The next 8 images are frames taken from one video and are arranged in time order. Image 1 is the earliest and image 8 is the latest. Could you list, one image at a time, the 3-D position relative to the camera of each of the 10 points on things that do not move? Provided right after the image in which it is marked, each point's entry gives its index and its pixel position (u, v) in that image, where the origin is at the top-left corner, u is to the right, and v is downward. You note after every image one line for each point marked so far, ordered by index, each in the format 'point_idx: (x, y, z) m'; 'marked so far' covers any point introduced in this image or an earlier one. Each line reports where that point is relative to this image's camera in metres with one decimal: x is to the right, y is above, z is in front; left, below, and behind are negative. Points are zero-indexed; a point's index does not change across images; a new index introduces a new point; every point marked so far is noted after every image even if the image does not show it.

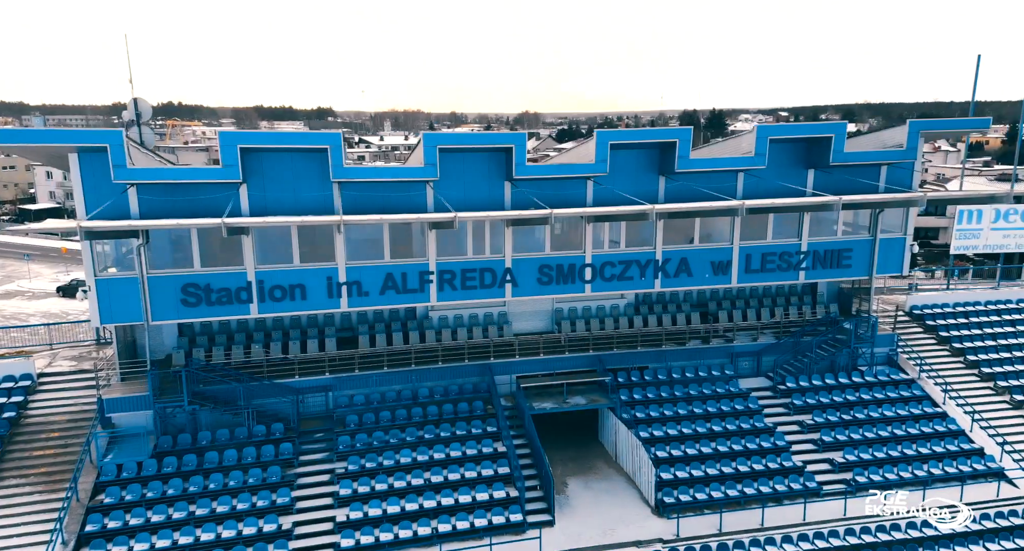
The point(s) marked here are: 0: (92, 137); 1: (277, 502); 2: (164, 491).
0: (-10.1, +3.3, +20.0) m
1: (-5.8, -5.7, +20.1) m
2: (-8.6, -5.4, +20.3) m
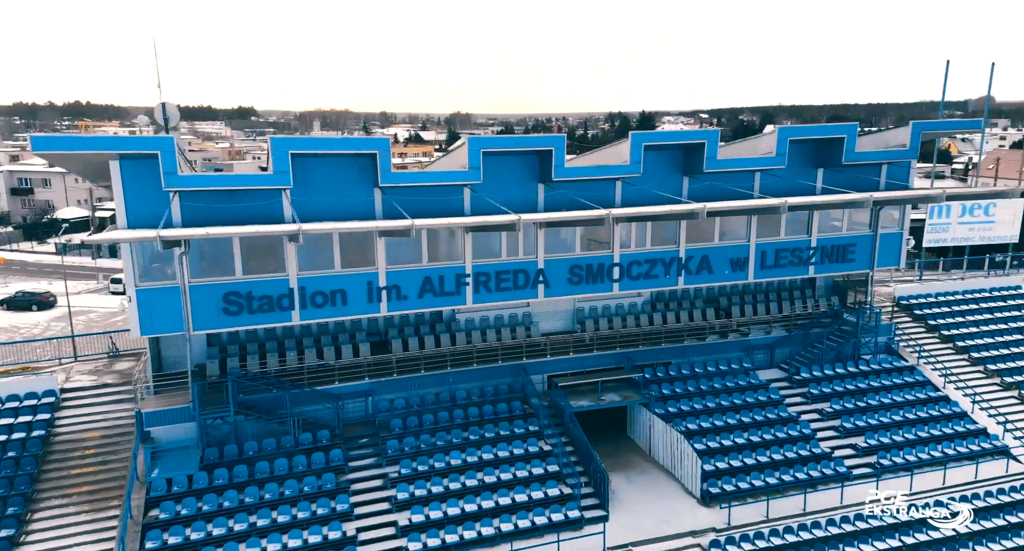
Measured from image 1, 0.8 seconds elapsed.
0: (-8.8, +3.1, +19.5) m
1: (-4.3, -5.8, +19.9) m
2: (-7.1, -5.6, +19.9) m
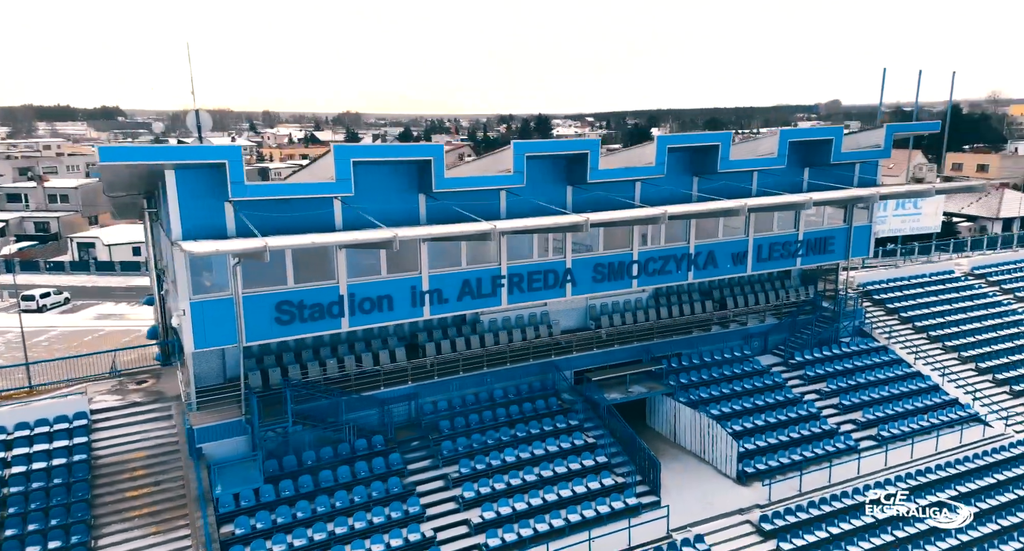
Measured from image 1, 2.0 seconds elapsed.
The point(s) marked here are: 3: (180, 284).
0: (-7.2, +2.8, +19.0) m
1: (-2.5, -5.9, +20.1) m
2: (-5.3, -5.8, +19.7) m
3: (-8.2, -0.2, +20.1) m
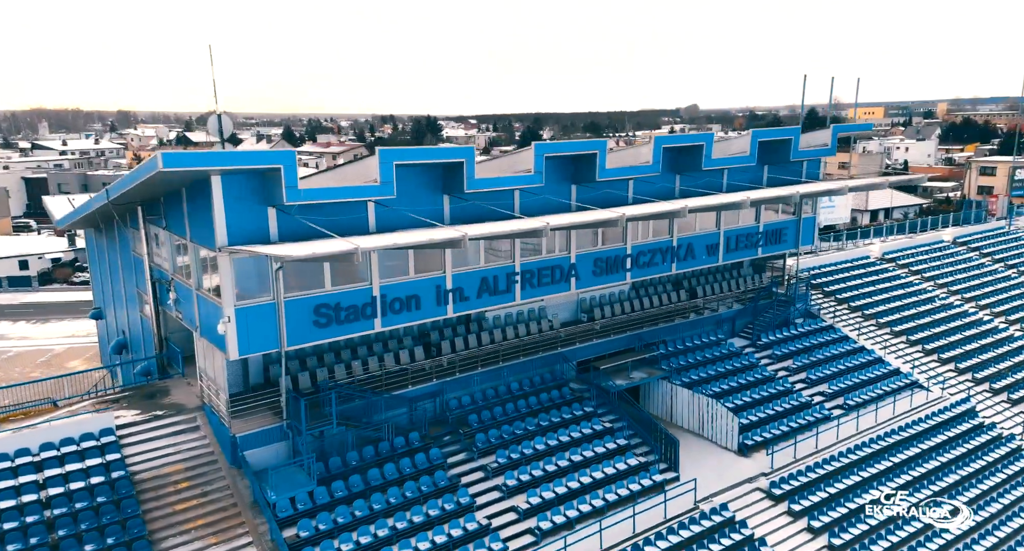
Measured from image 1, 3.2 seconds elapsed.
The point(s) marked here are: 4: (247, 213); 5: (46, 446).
0: (-6.0, +2.7, +18.9) m
1: (-1.3, -5.9, +20.8) m
2: (-3.9, -5.9, +19.9) m
3: (-7.1, -0.4, +19.8) m
4: (-6.5, +1.5, +19.7) m
5: (-11.6, -4.3, +20.2) m
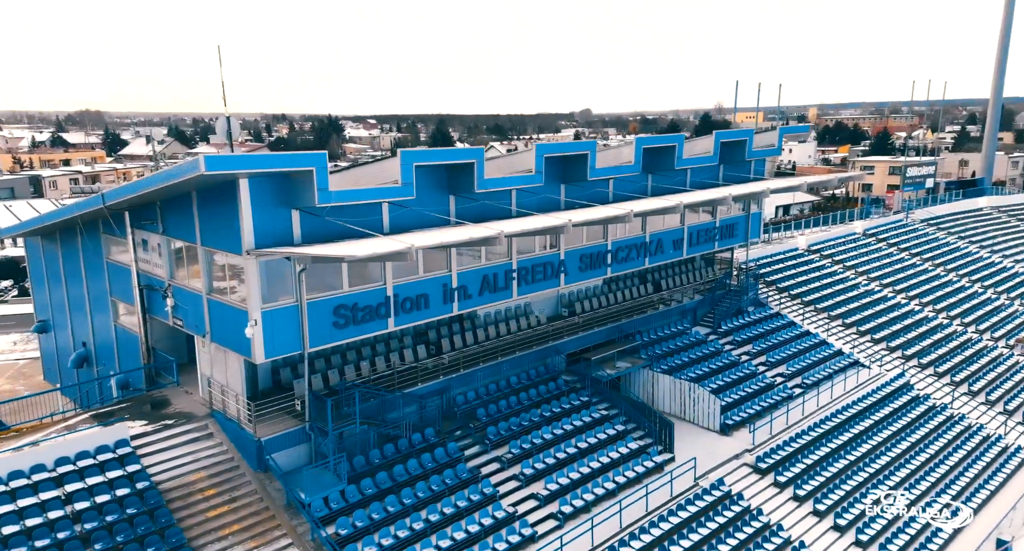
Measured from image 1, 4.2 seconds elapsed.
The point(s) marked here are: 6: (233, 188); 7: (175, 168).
0: (-5.4, +2.7, +18.9) m
1: (-0.7, -5.8, +21.5) m
2: (-3.2, -5.9, +20.2) m
3: (-6.4, -0.5, +19.7) m
4: (-5.9, +1.4, +19.7) m
5: (-10.9, -4.5, +19.5) m
6: (-6.7, +2.1, +19.6) m
7: (-7.7, +2.6, +19.4) m
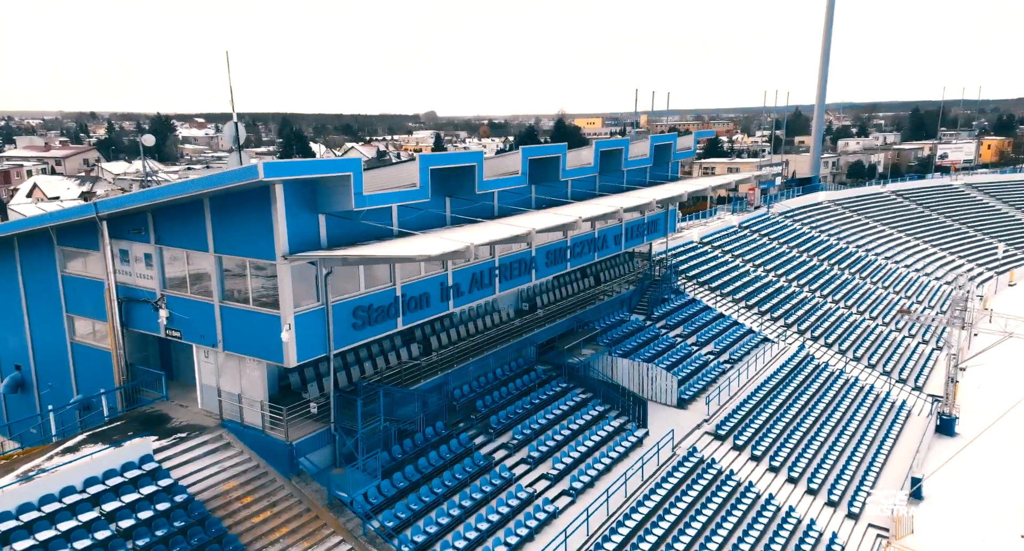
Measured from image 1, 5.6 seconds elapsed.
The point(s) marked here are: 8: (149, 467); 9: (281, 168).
0: (-4.6, +2.6, +19.3) m
1: (-0.2, -5.7, +22.8) m
2: (-2.4, -5.9, +21.0) m
3: (-5.6, -0.6, +19.9) m
4: (-5.2, +1.3, +20.0) m
5: (-9.8, -4.8, +18.7) m
6: (-6.0, +2.0, +19.7) m
7: (-6.9, +2.4, +19.3) m
8: (-8.8, -4.6, +19.4) m
9: (-5.2, +2.5, +18.3) m
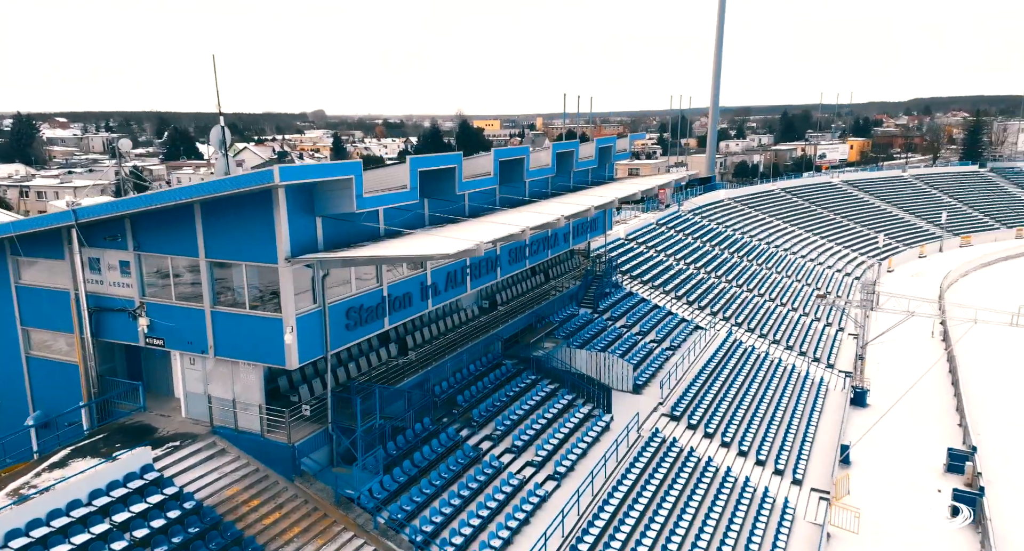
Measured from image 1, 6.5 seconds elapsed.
0: (-4.6, +2.6, +19.6) m
1: (-0.5, -5.6, +23.7) m
2: (-2.4, -5.9, +21.6) m
3: (-5.6, -0.7, +20.0) m
4: (-5.3, +1.3, +20.2) m
5: (-9.4, -4.9, +18.2) m
6: (-6.0, +1.9, +19.8) m
7: (-6.9, +2.3, +19.2) m
8: (-8.5, -4.8, +19.1) m
9: (-5.1, +2.4, +18.5) m
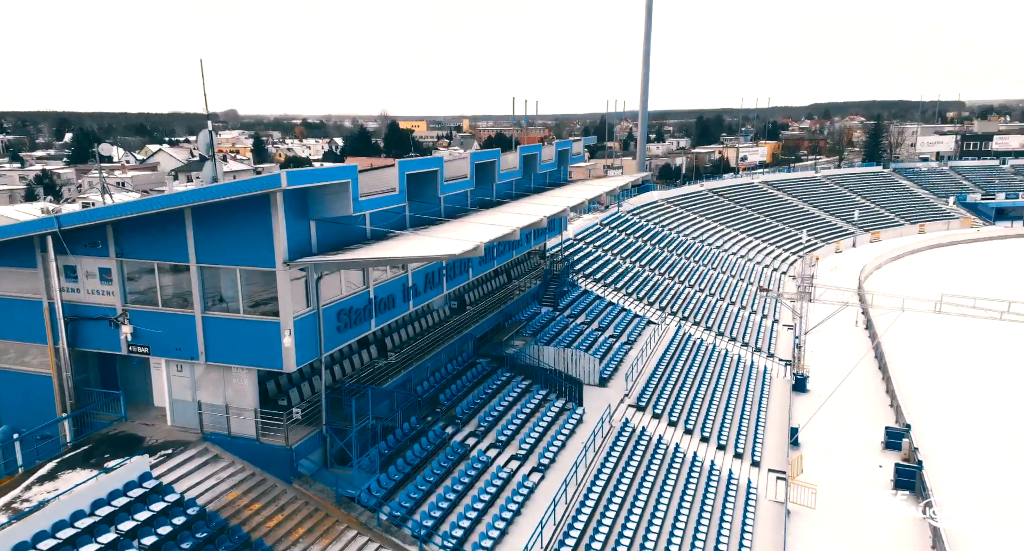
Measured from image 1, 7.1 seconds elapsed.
0: (-4.7, +2.5, +19.8) m
1: (-0.9, -5.6, +24.2) m
2: (-2.6, -5.9, +22.0) m
3: (-5.7, -0.7, +20.1) m
4: (-5.4, +1.2, +20.3) m
5: (-9.2, -5.1, +18.0) m
6: (-6.1, +1.8, +19.8) m
7: (-6.9, +2.2, +19.2) m
8: (-8.4, -4.9, +18.9) m
9: (-5.1, +2.3, +18.7) m
